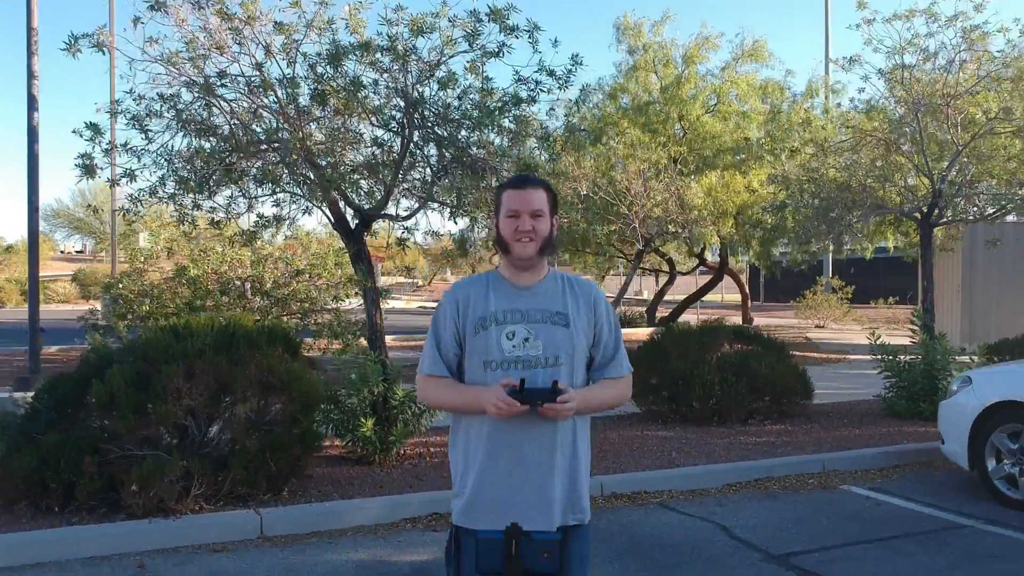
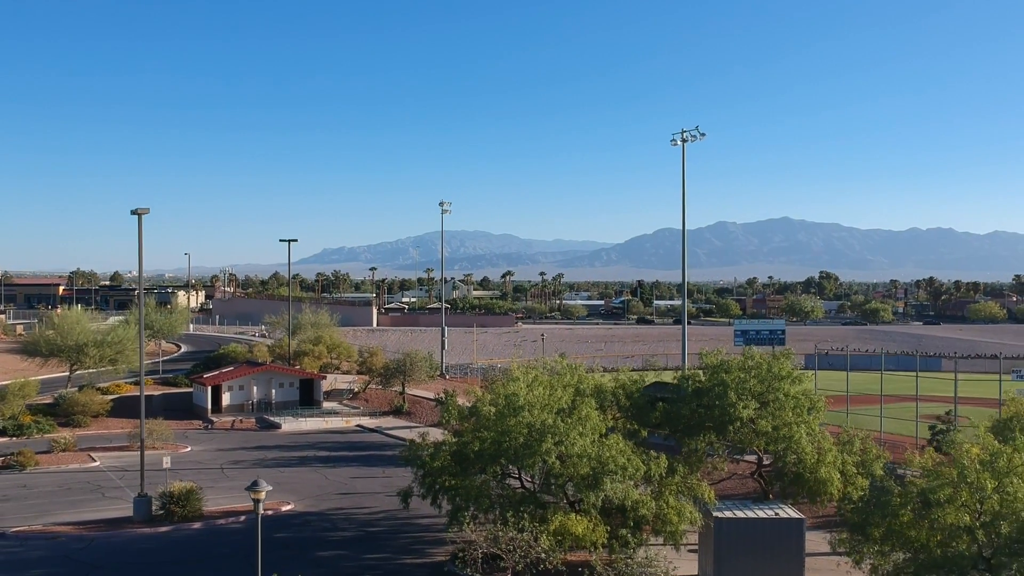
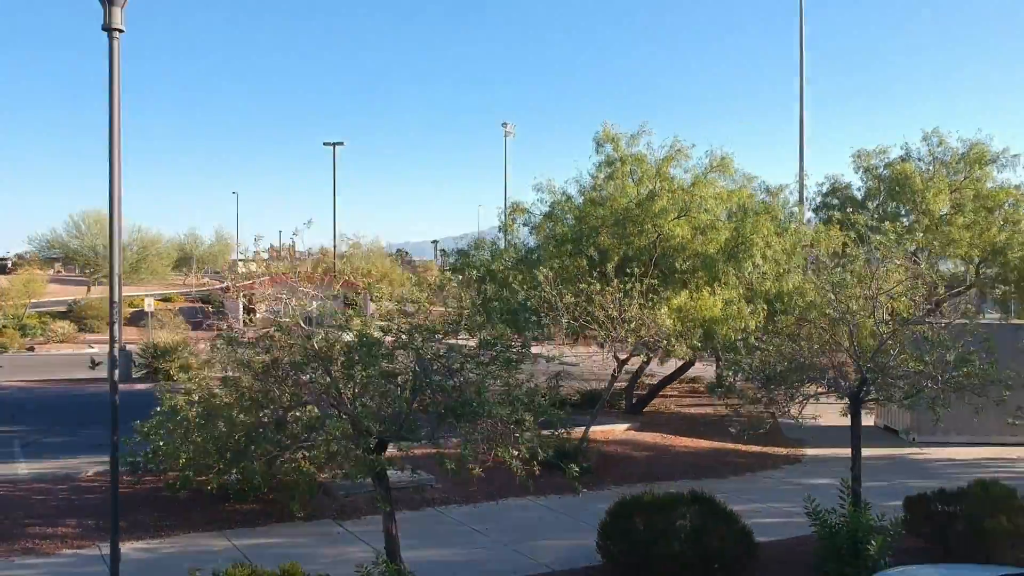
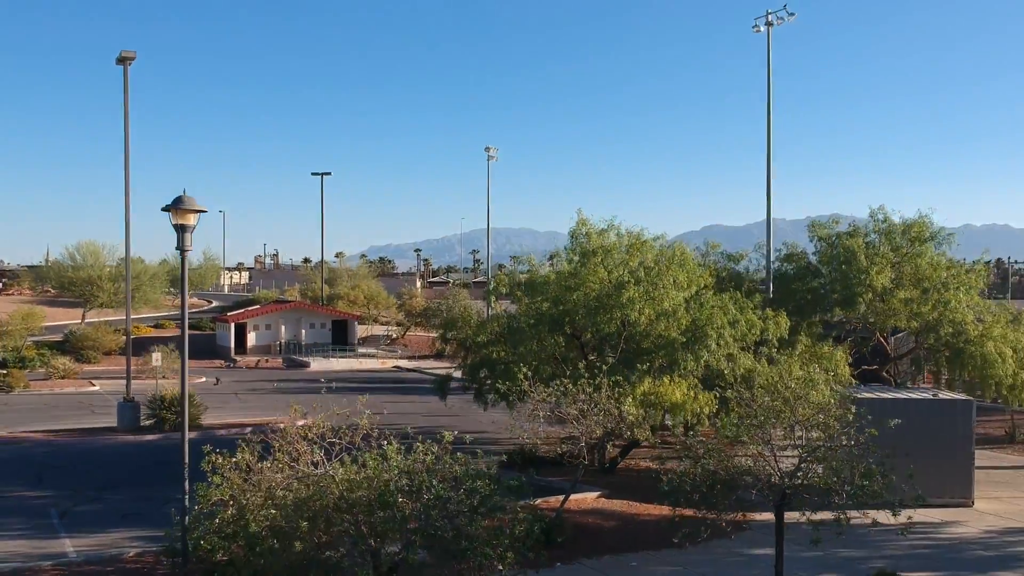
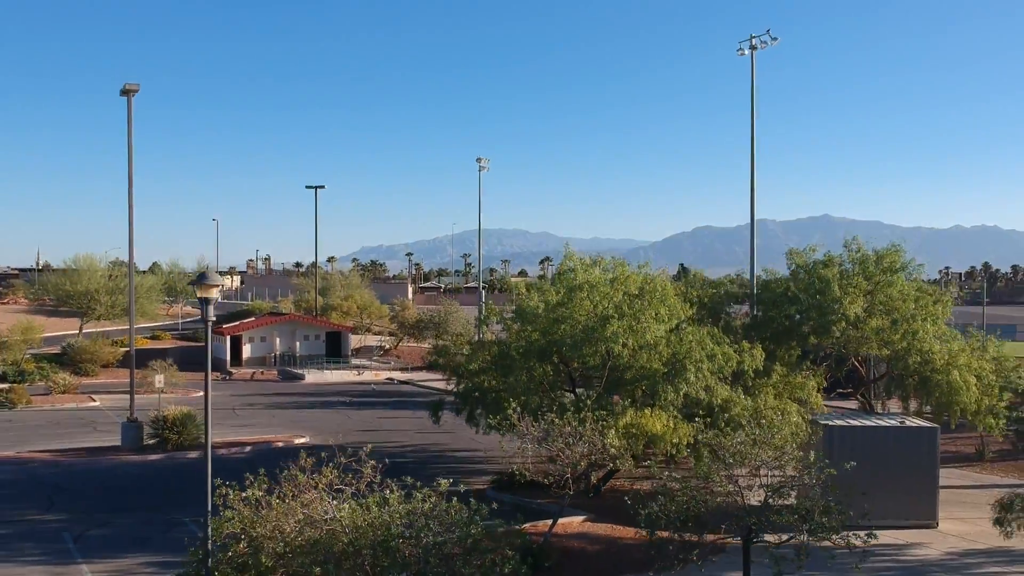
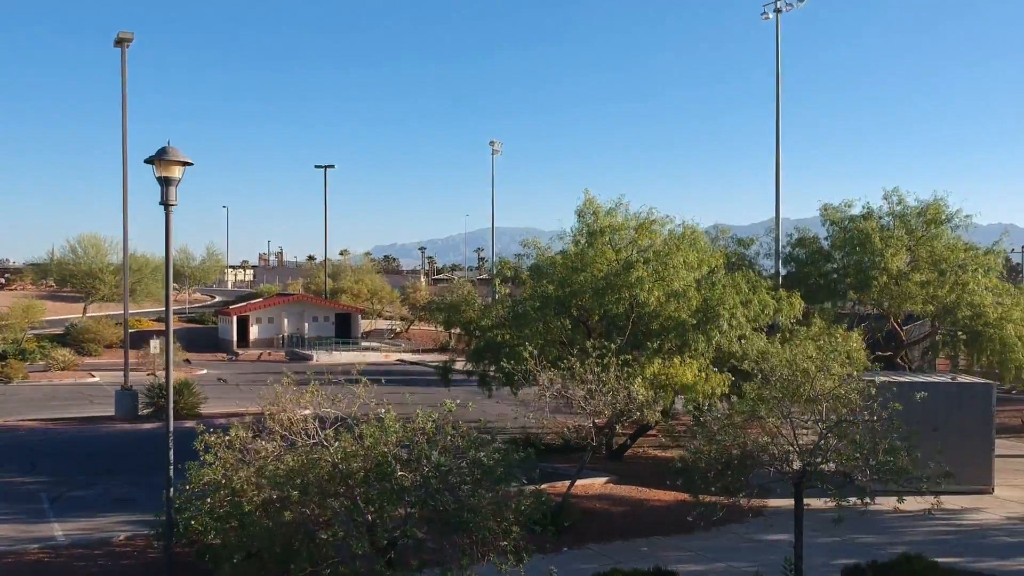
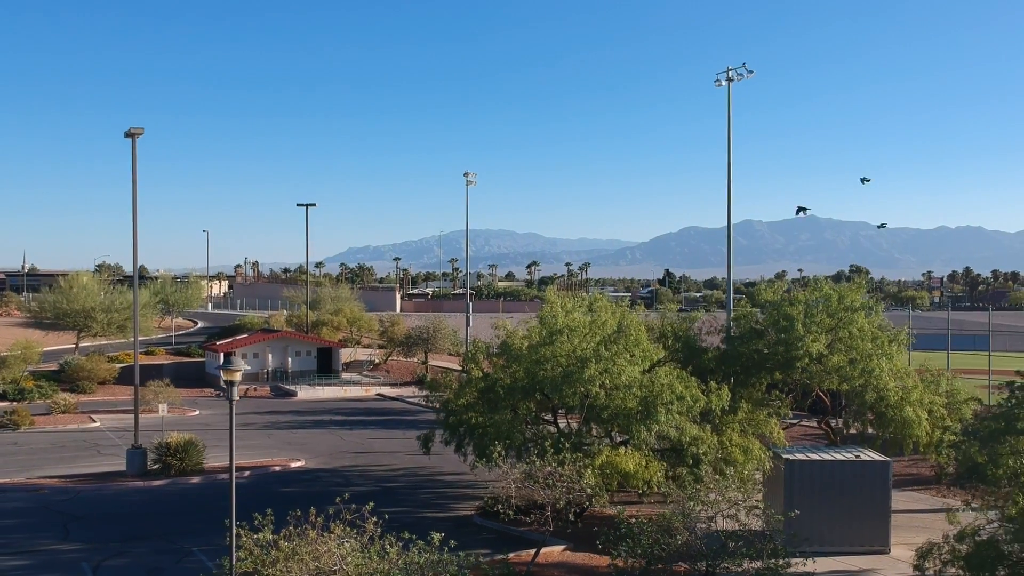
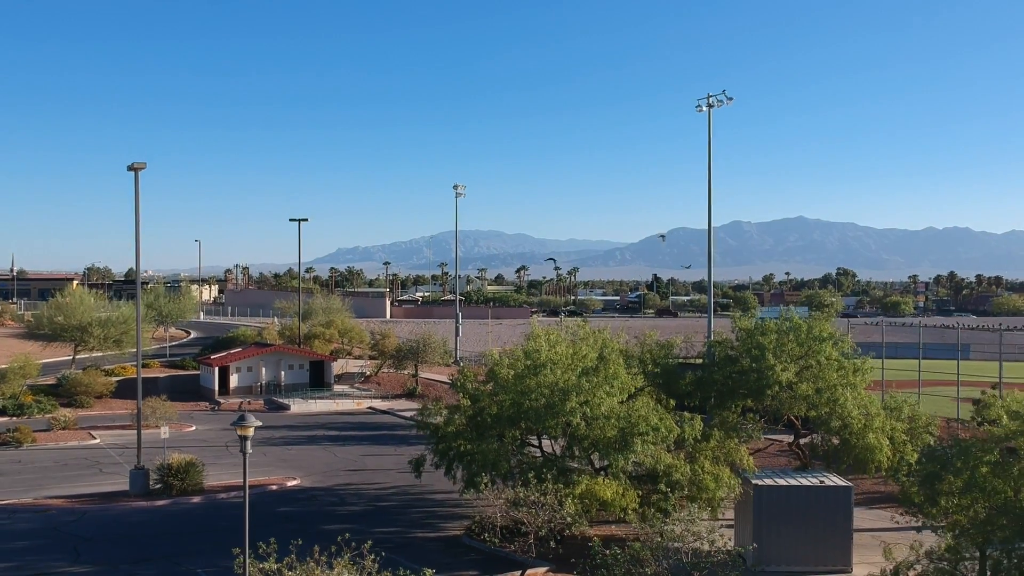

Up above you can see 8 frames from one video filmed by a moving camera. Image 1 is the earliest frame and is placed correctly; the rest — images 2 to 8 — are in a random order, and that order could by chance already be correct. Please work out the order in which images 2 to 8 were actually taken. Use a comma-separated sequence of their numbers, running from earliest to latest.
3, 6, 4, 5, 7, 8, 2
